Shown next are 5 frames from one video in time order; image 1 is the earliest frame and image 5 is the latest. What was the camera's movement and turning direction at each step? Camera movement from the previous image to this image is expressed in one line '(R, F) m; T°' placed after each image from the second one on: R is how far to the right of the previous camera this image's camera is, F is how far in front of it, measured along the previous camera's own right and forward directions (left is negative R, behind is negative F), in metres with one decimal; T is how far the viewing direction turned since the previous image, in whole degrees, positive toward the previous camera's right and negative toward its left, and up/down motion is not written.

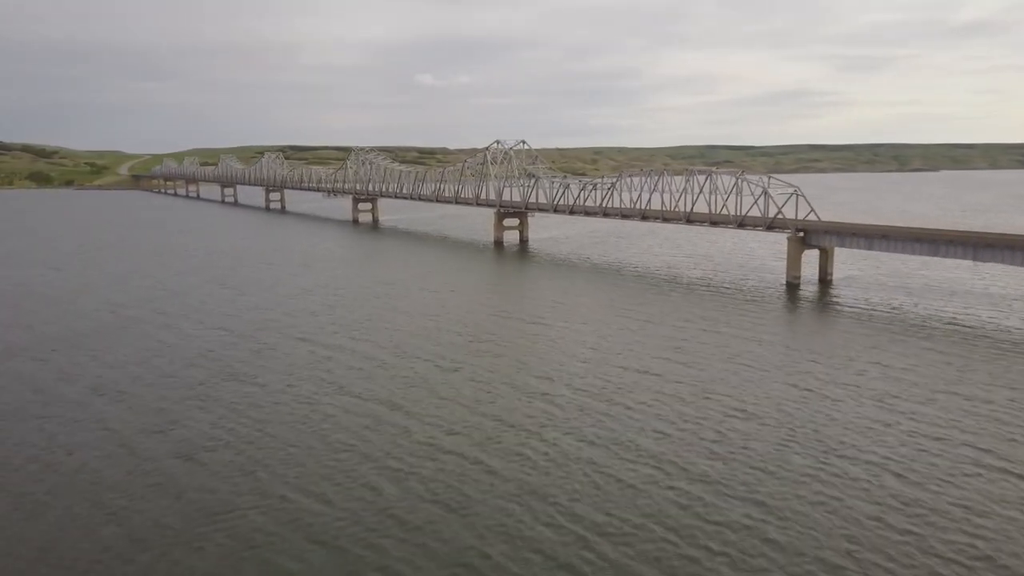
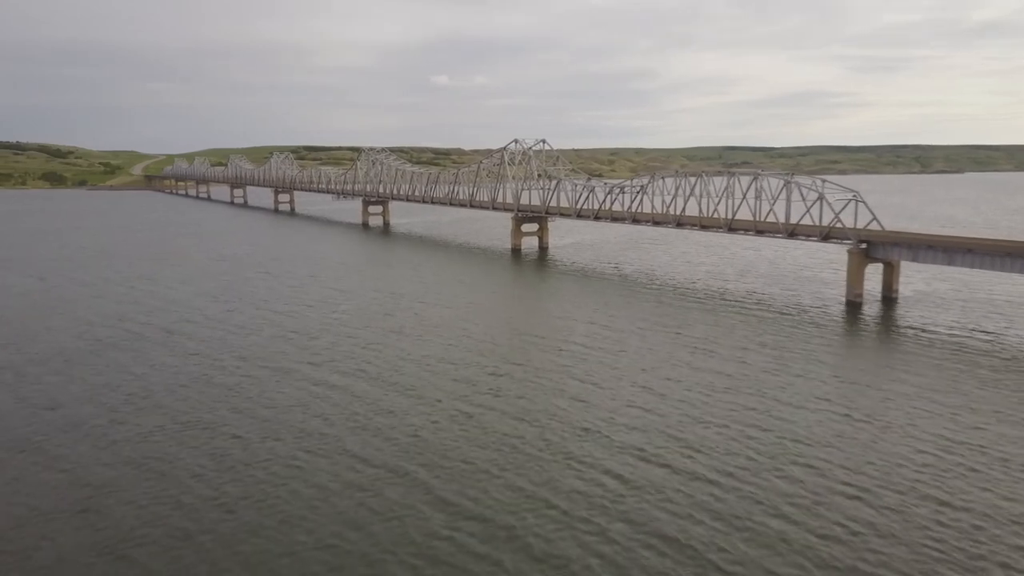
(-0.8, +3.9) m; -1°
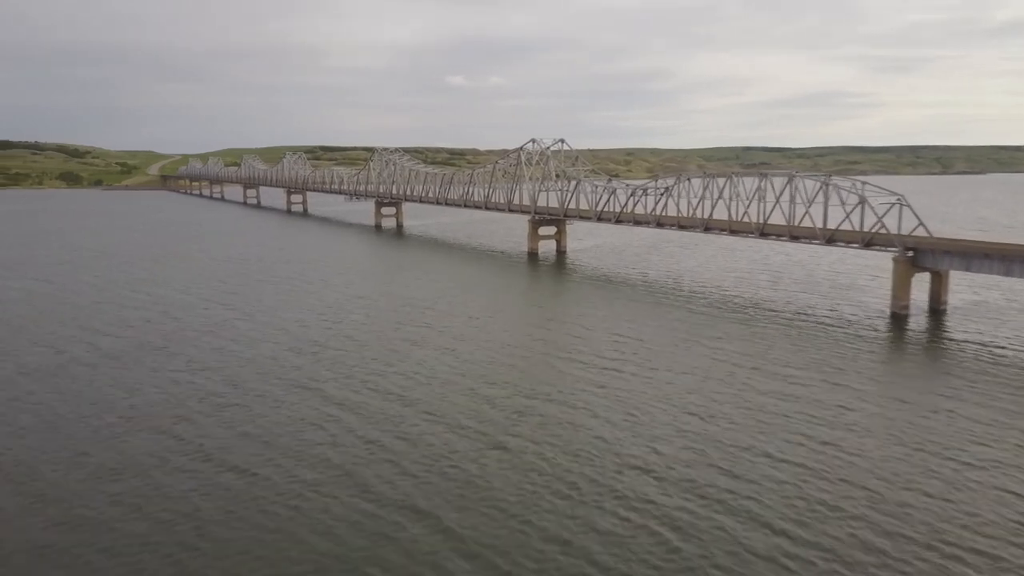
(-0.4, +2.1) m; -1°
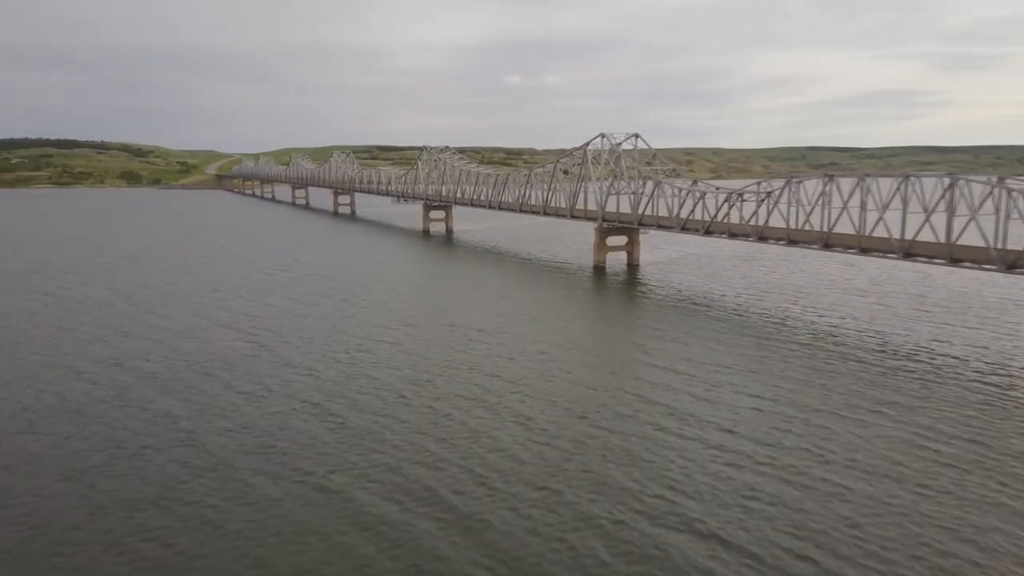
(-1.1, +7.9) m; -3°
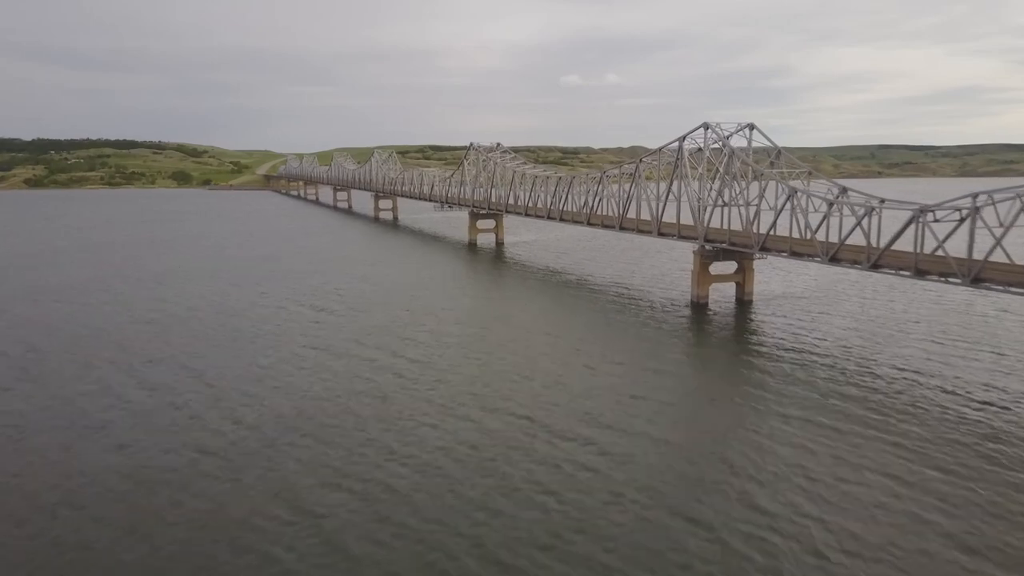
(-1.7, +12.5) m; -3°
